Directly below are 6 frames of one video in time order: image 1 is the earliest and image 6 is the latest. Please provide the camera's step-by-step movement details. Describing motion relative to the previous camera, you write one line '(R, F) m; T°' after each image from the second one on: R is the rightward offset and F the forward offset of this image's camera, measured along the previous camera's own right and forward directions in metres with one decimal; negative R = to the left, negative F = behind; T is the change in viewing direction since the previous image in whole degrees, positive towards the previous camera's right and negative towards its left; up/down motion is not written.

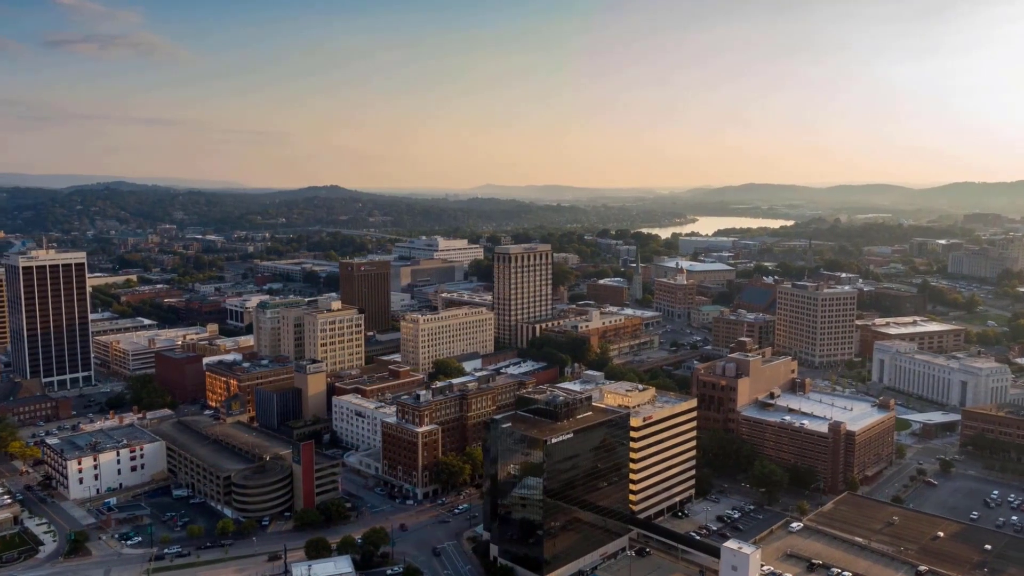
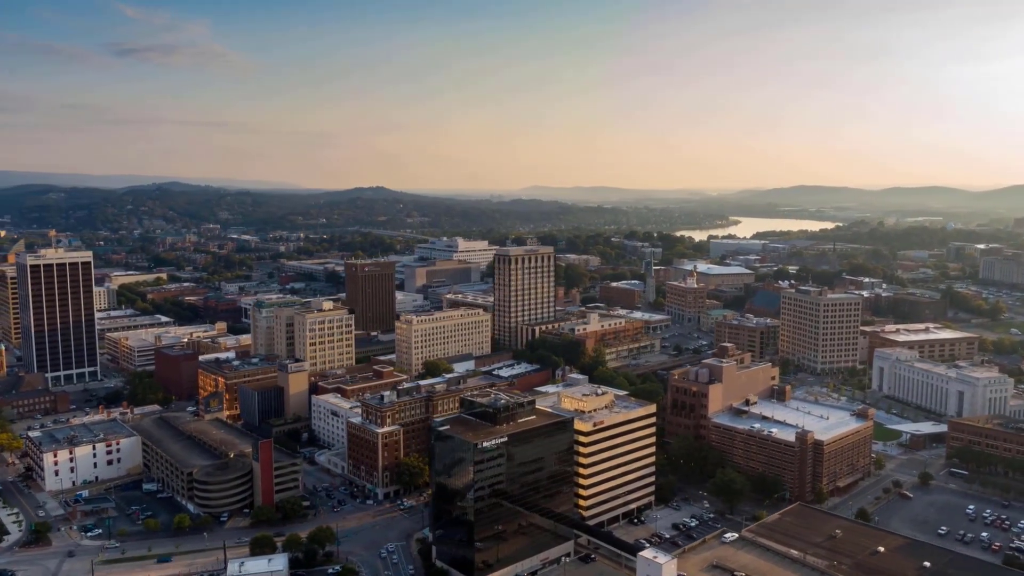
(+4.8, +0.2) m; -3°
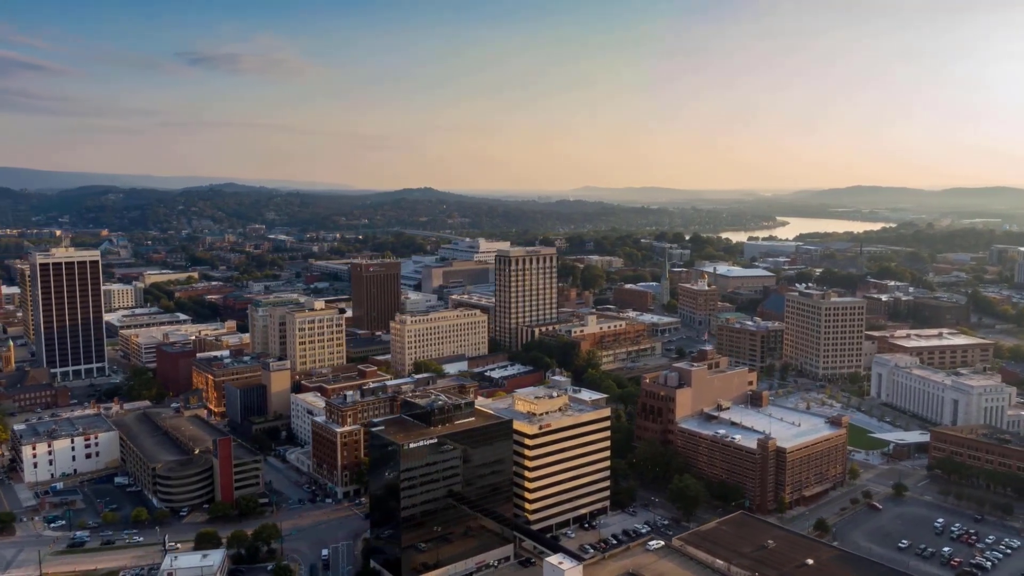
(+5.1, +0.3) m; -4°
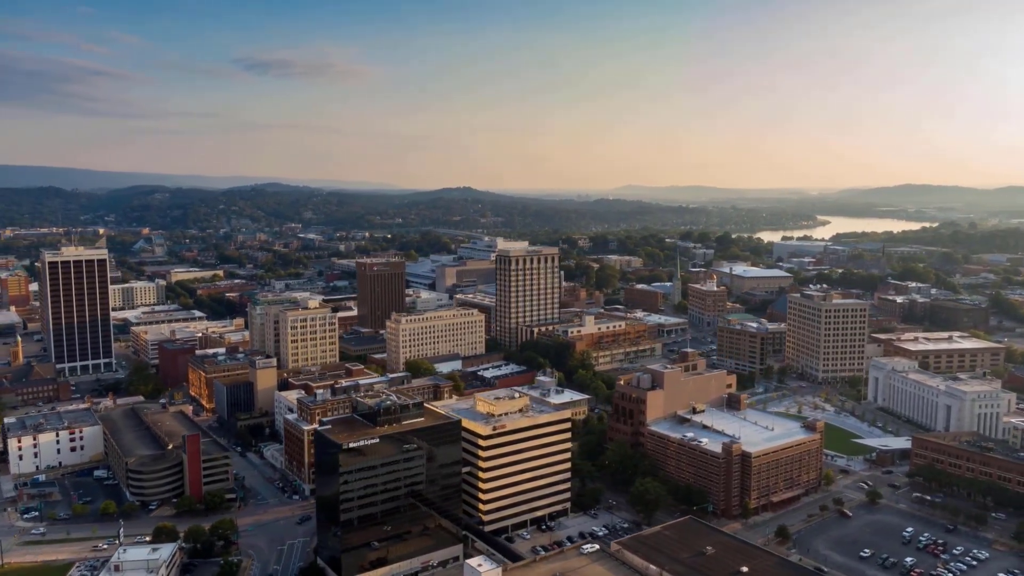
(+4.3, +0.2) m; -3°
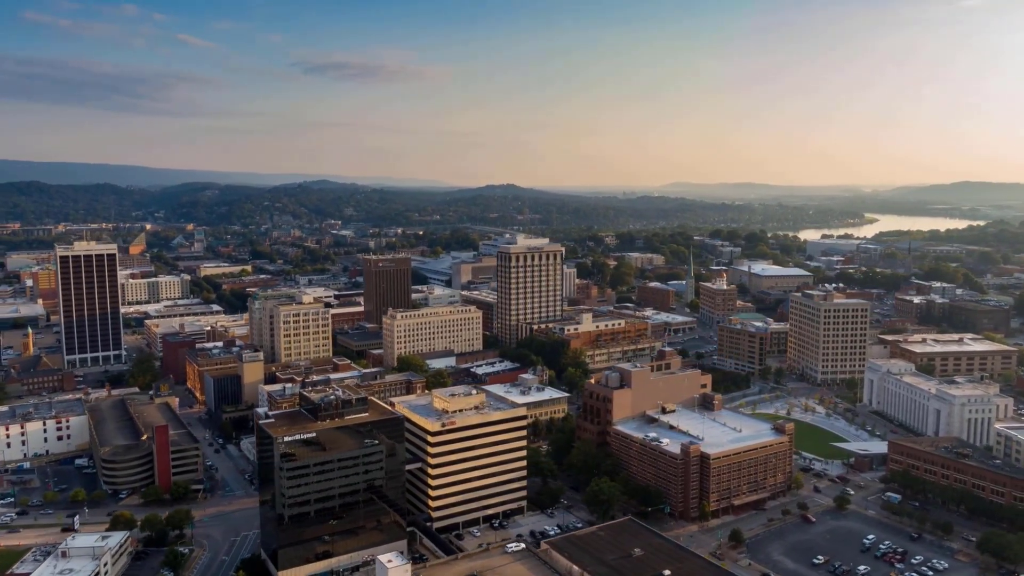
(+4.7, +0.3) m; -3°
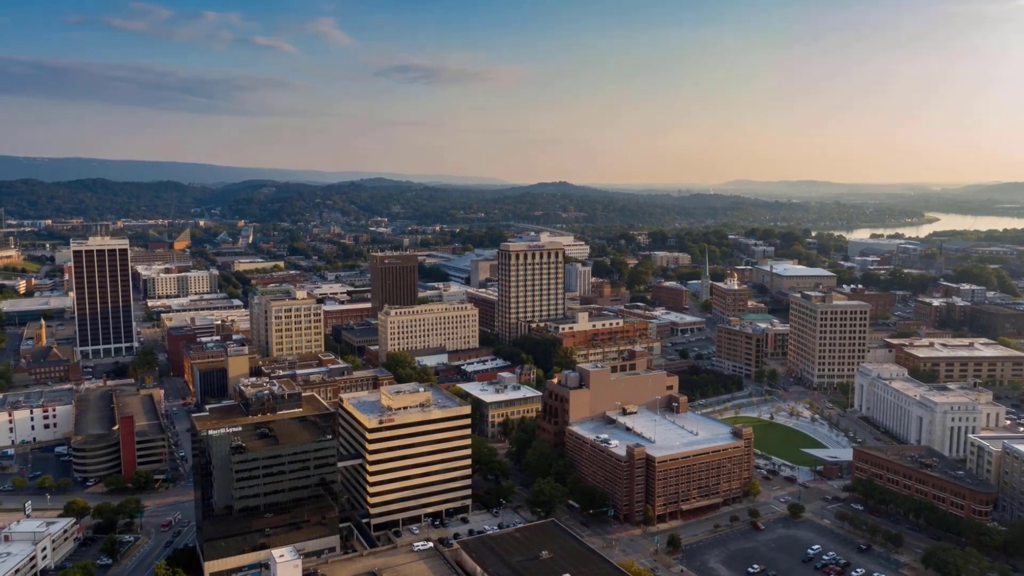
(+5.7, +0.4) m; -4°
